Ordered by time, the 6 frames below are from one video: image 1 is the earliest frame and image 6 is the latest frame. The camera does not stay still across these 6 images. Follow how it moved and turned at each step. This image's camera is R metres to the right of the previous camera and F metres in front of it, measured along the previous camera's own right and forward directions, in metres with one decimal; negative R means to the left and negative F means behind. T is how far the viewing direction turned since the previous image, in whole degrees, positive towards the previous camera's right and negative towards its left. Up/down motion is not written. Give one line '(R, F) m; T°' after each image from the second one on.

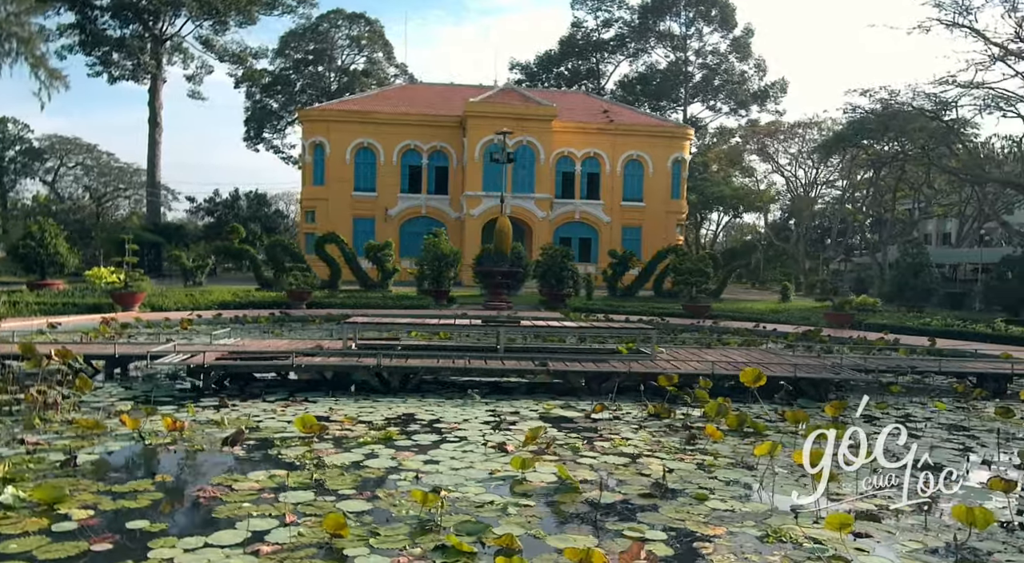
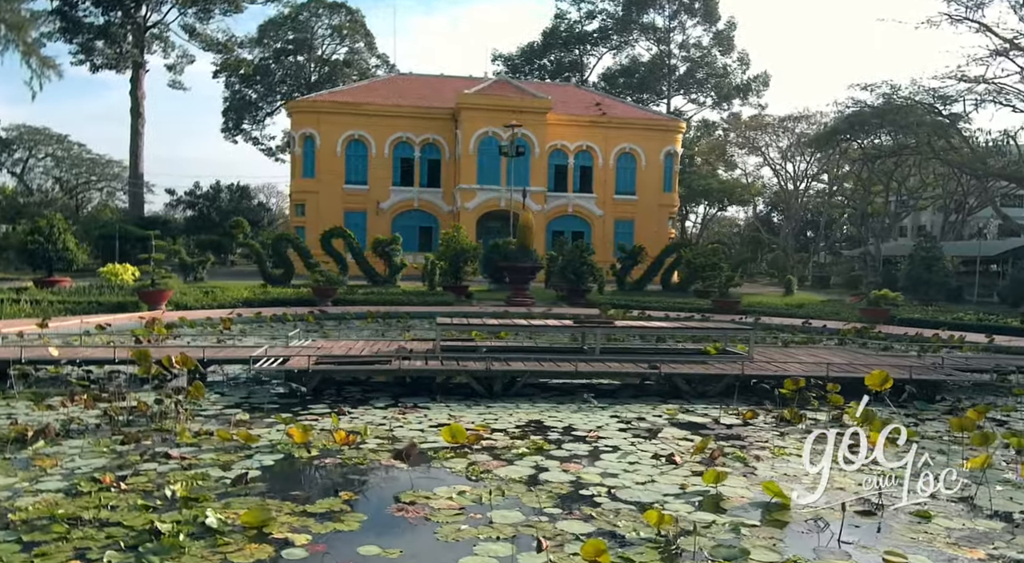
(-1.2, +0.2) m; +2°
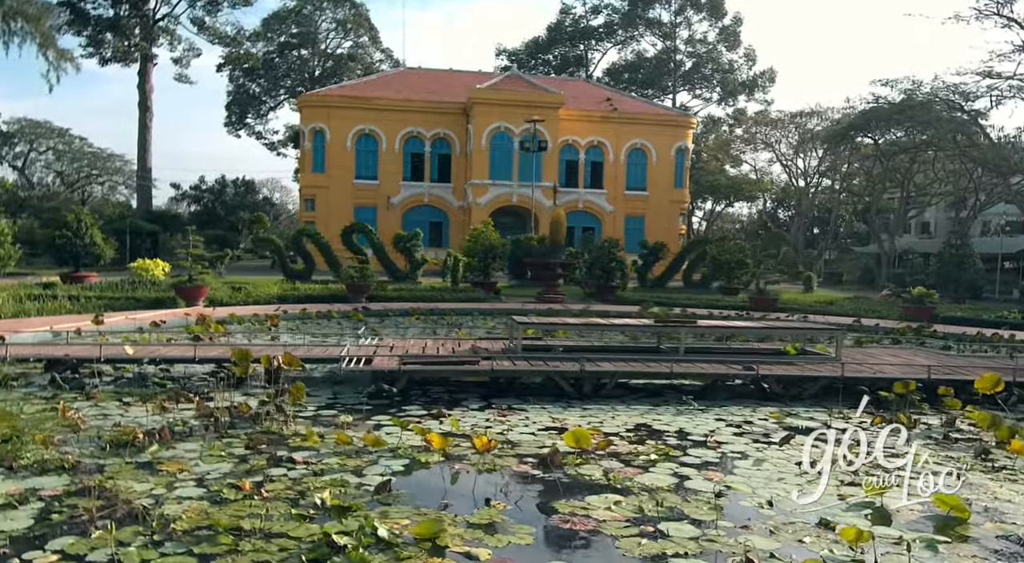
(-0.9, +0.2) m; 0°
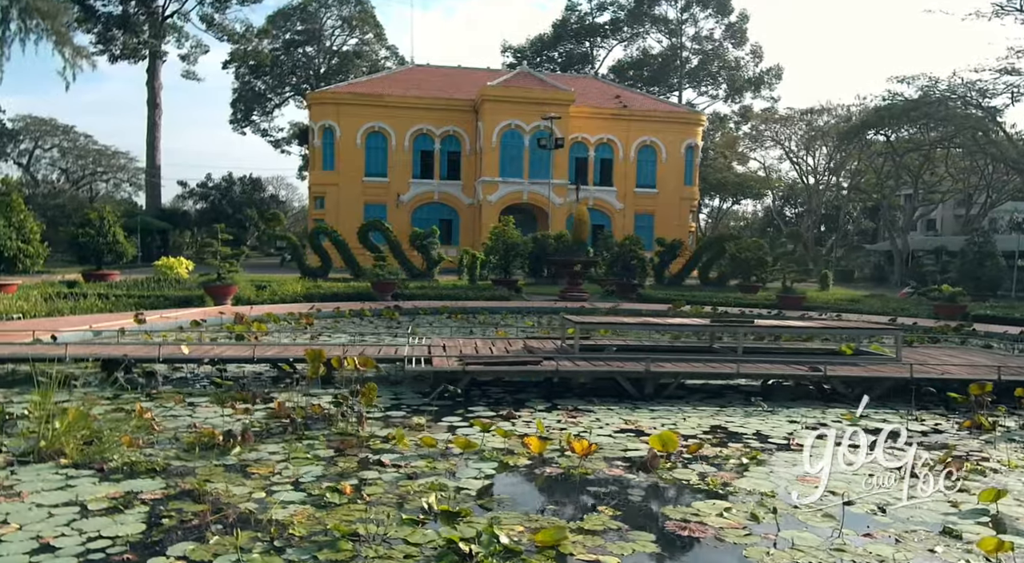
(-0.6, +0.1) m; 0°
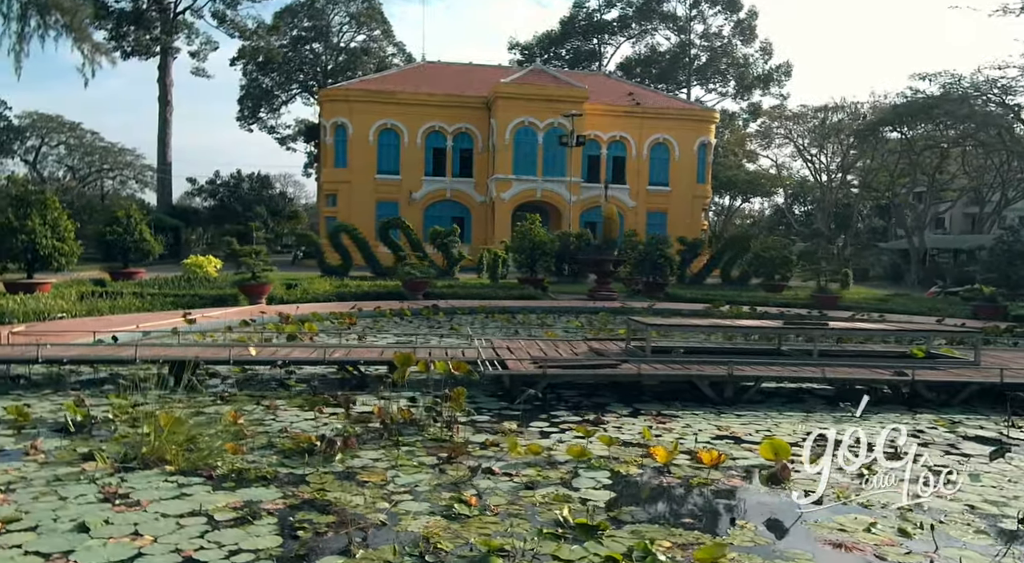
(-0.7, +0.1) m; 0°
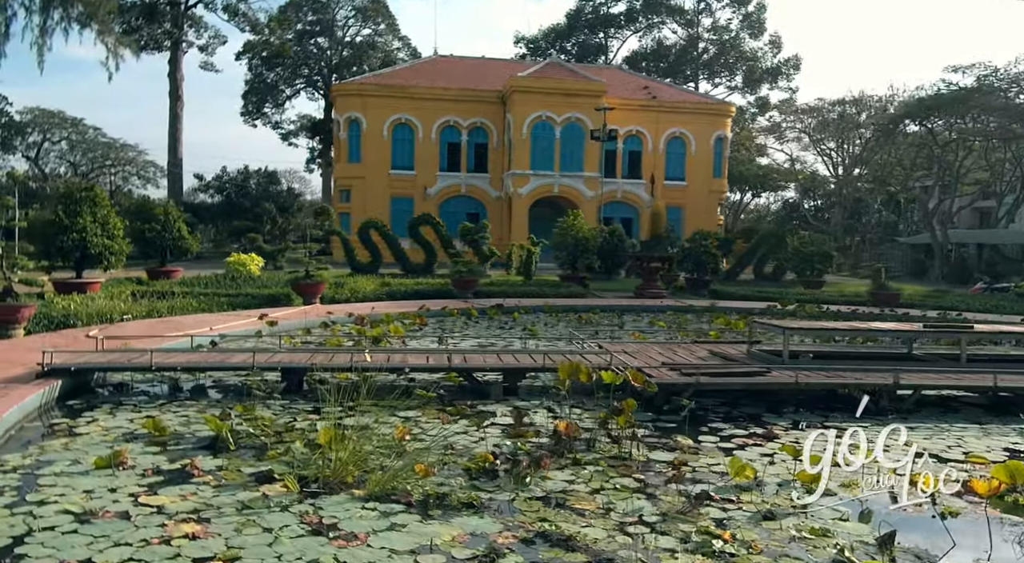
(-1.2, +0.4) m; 0°
